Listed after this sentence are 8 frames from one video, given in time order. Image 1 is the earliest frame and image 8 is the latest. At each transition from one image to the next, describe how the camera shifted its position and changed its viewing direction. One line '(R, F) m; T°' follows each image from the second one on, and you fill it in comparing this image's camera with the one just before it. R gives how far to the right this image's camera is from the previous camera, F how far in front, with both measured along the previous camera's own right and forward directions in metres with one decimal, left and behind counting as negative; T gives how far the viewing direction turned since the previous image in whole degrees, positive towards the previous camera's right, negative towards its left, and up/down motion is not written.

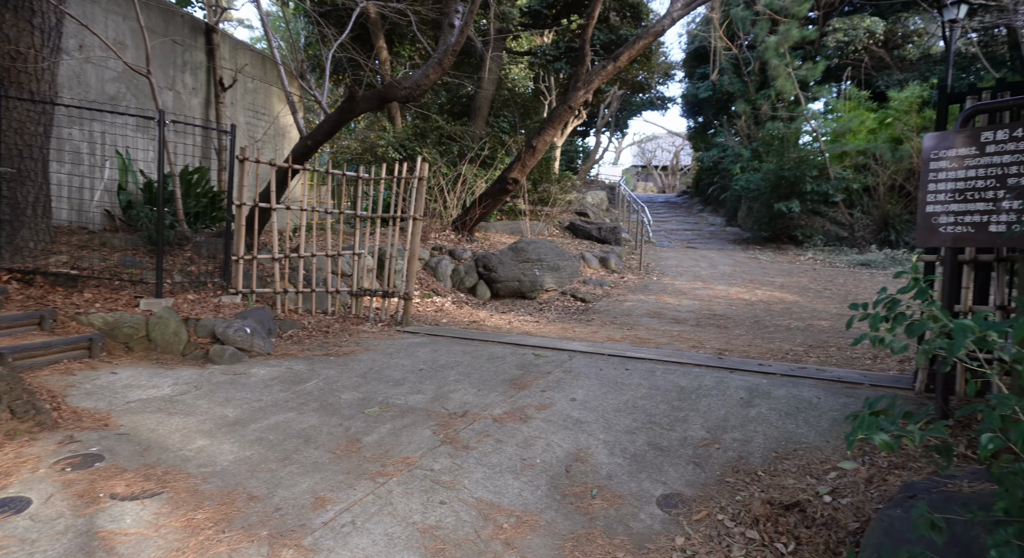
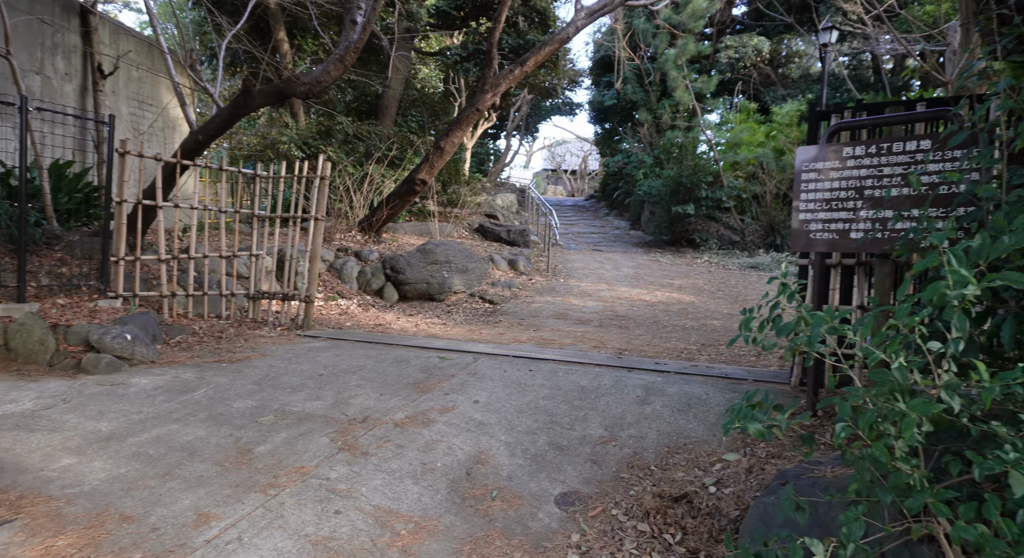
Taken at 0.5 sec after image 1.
(+0.1, 0.0) m; +8°
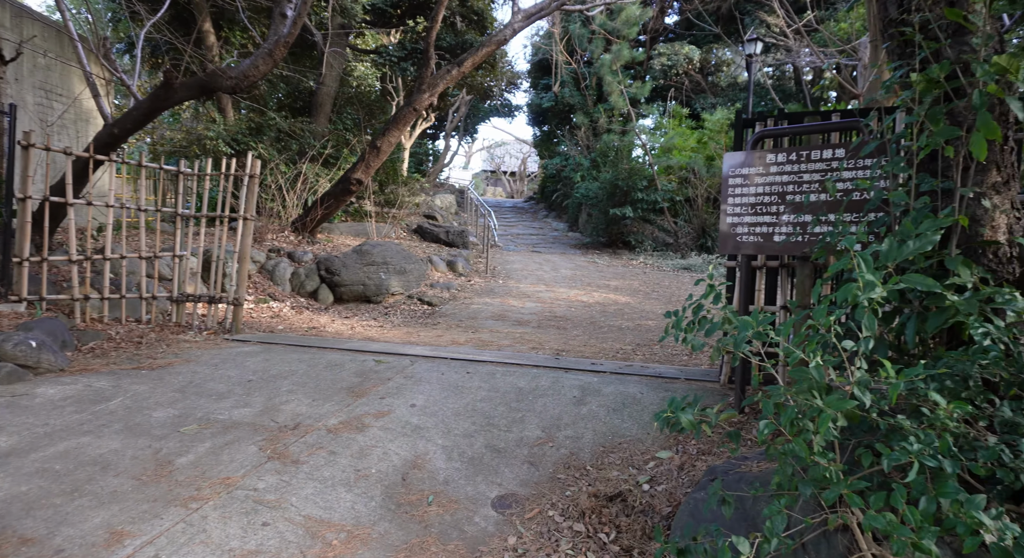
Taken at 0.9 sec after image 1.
(0.0, 0.0) m; +5°
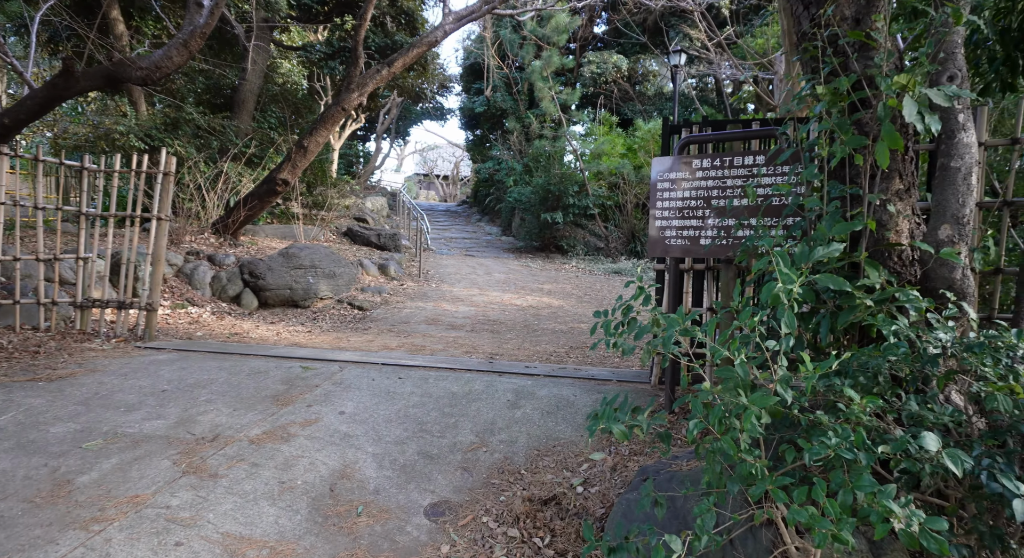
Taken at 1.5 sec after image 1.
(0.0, +0.1) m; +6°
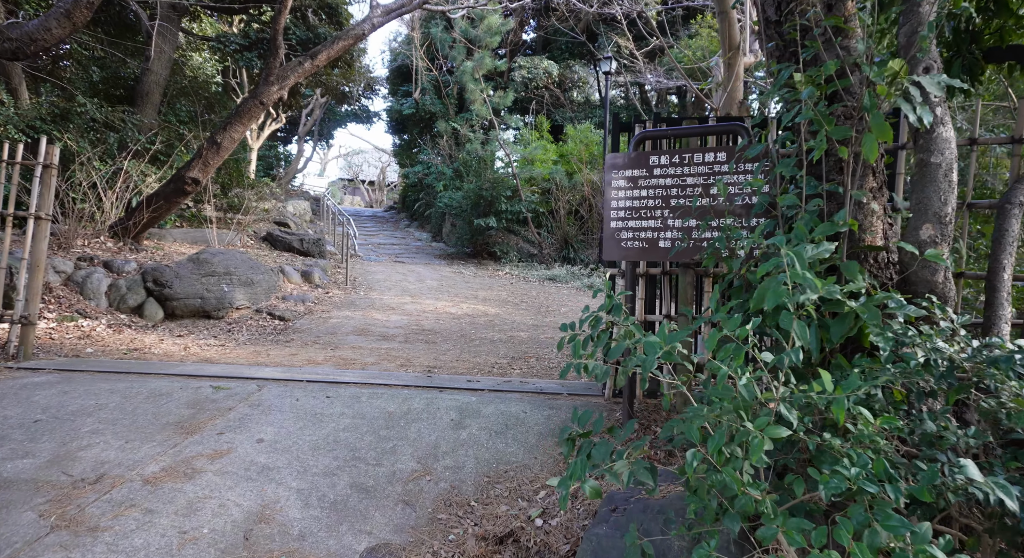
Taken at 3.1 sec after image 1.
(-0.1, +0.4) m; +6°
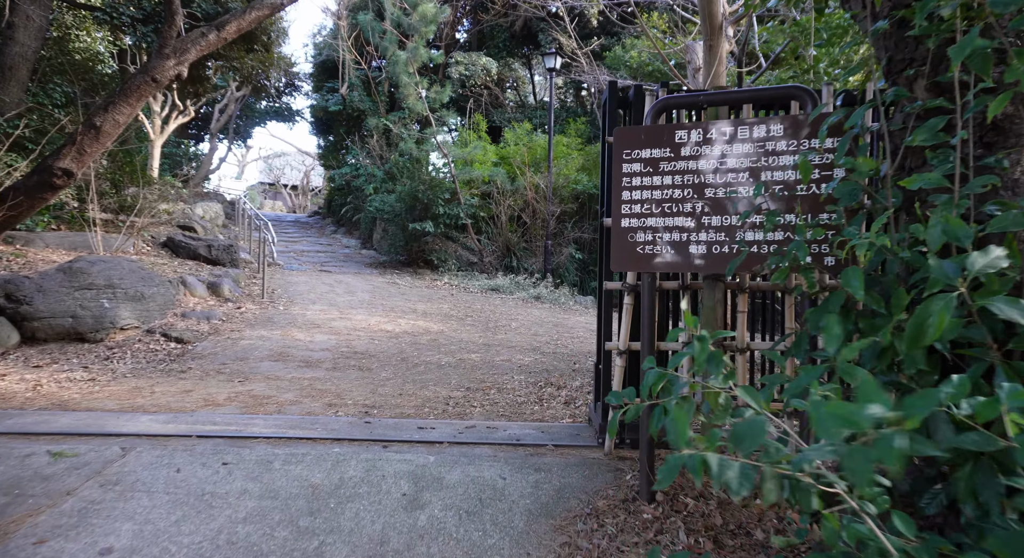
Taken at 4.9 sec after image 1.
(-0.2, +1.2) m; +6°
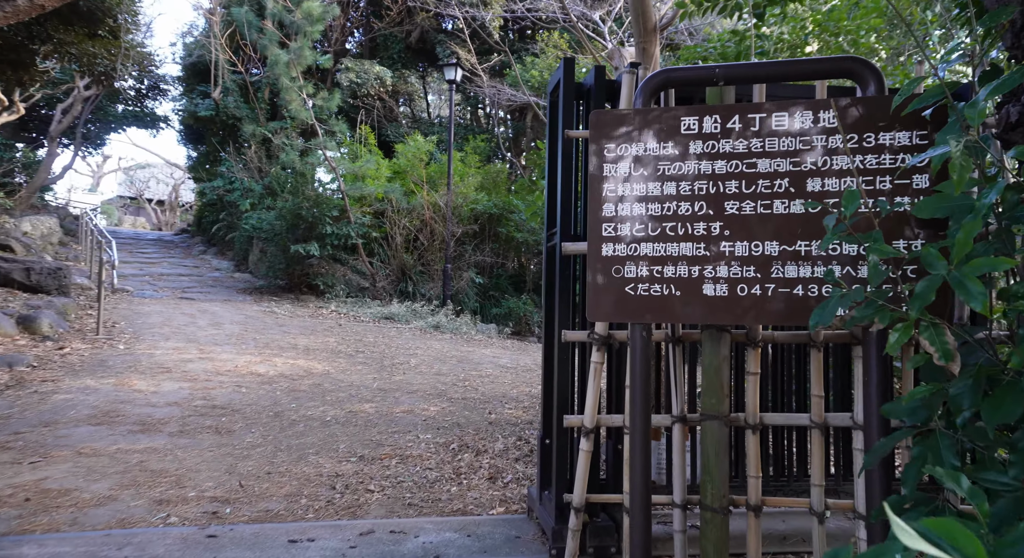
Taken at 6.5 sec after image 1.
(-0.1, +1.1) m; +9°
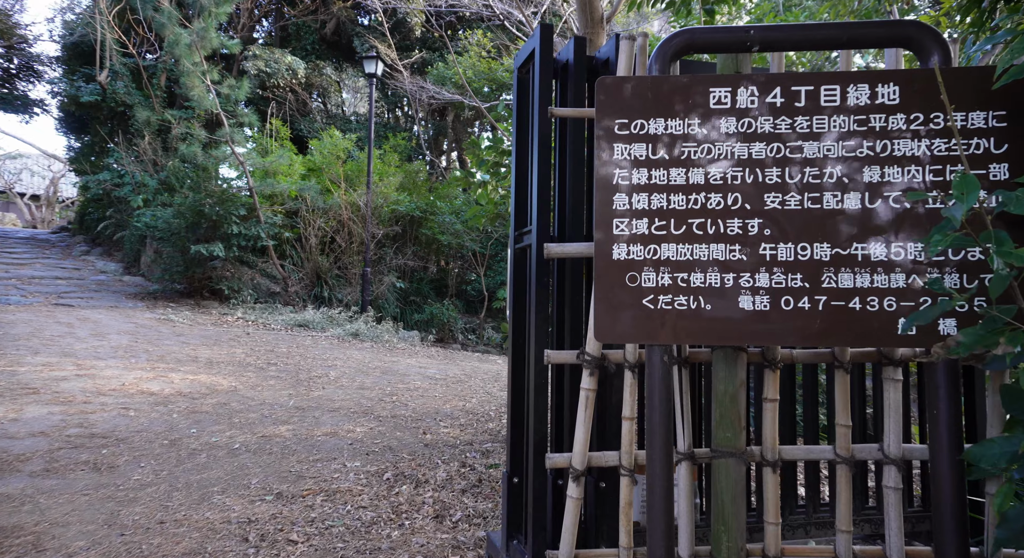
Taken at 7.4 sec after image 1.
(-0.2, +0.5) m; +7°
